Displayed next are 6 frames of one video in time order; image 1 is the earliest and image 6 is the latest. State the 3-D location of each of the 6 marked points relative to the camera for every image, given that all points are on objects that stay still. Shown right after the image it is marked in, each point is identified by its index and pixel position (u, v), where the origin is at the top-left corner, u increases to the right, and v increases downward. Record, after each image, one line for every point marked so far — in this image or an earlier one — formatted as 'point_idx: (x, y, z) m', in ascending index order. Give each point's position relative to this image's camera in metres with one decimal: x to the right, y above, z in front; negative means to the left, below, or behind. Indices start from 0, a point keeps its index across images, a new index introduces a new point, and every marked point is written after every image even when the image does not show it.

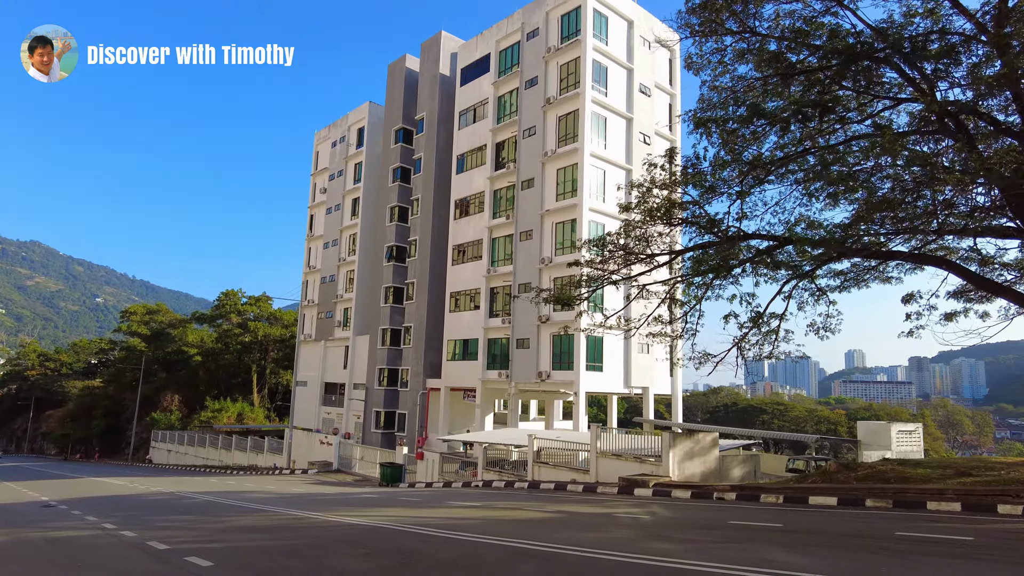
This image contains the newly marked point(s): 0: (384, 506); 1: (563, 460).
0: (-2.7, -4.6, +13.7) m
1: (+1.6, -5.2, +19.4) m
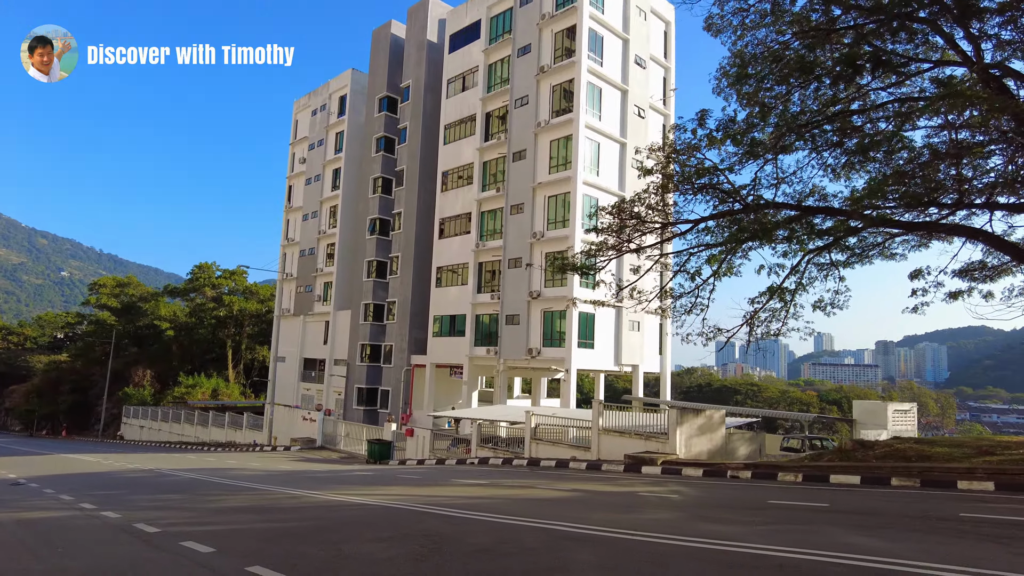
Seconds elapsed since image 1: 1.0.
0: (-2.5, -3.9, +12.9) m
1: (+1.5, -4.4, +18.8) m
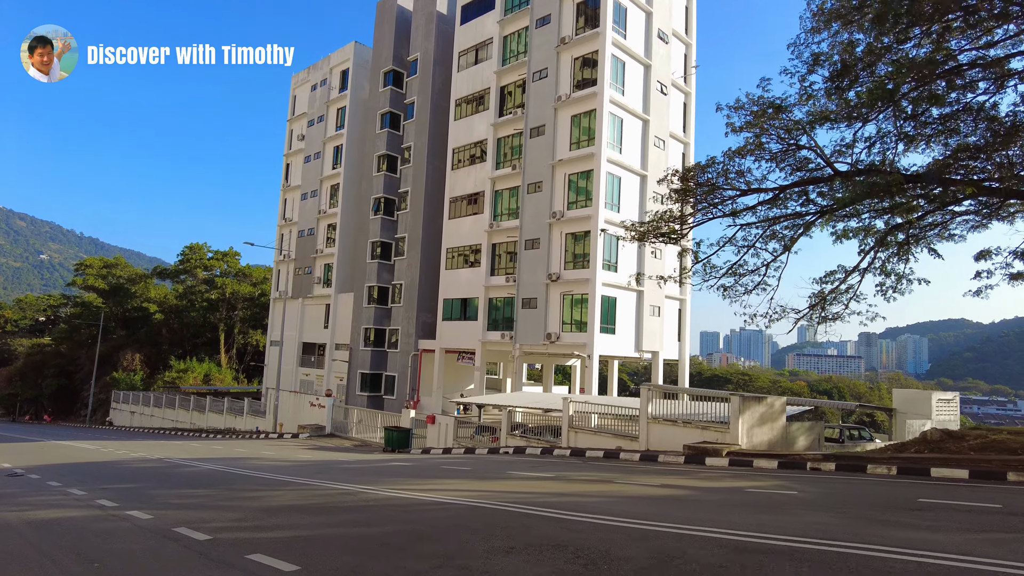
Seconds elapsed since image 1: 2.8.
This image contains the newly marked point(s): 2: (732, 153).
0: (-1.4, -3.4, +11.6) m
1: (+2.5, -3.8, +17.6) m
2: (+4.5, +2.7, +13.1) m
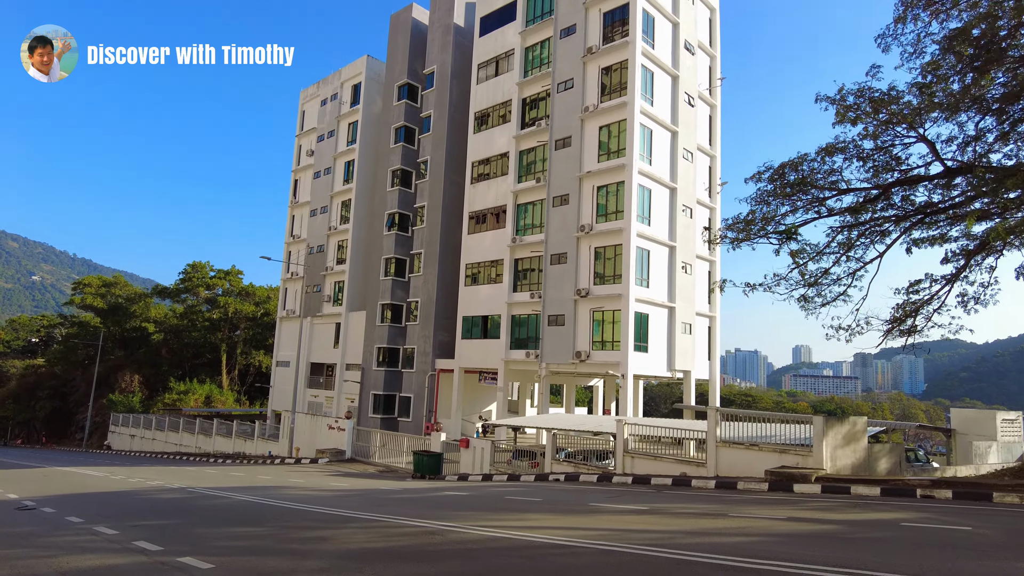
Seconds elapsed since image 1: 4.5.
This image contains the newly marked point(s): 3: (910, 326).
0: (0.0, -3.5, +10.3) m
1: (+3.8, -4.1, +16.2) m
2: (+5.8, +2.5, +12.0) m
3: (+8.8, -0.8, +14.3) m
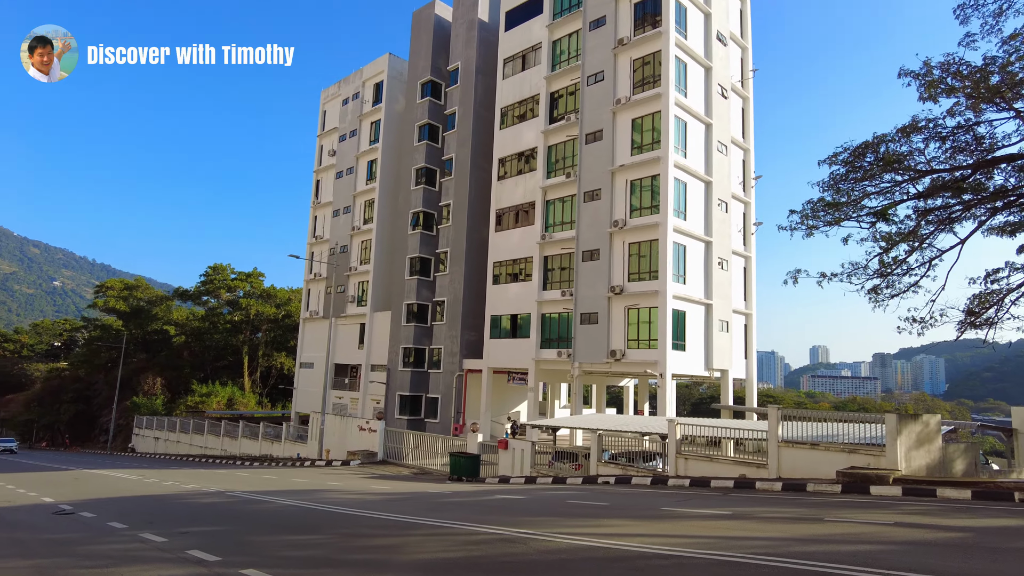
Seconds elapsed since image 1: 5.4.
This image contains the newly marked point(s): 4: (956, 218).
0: (+1.0, -3.3, +9.6) m
1: (+4.9, -3.9, +15.5) m
2: (+6.8, +2.7, +11.2) m
3: (+9.9, -0.6, +13.5) m
4: (+8.7, +1.4, +12.6) m
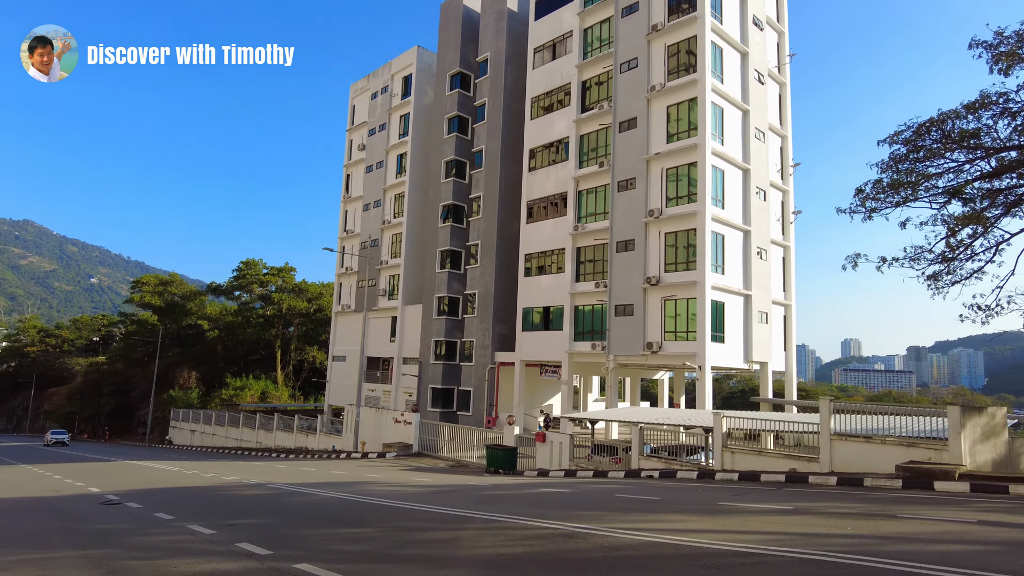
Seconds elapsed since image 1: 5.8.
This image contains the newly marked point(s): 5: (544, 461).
0: (+1.7, -3.2, +9.3) m
1: (+5.9, -3.7, +15.0) m
2: (+7.5, +3.0, +10.6) m
3: (+10.8, -0.3, +12.8) m
4: (+9.5, +1.6, +12.0) m
5: (+1.0, -5.3, +19.8) m
